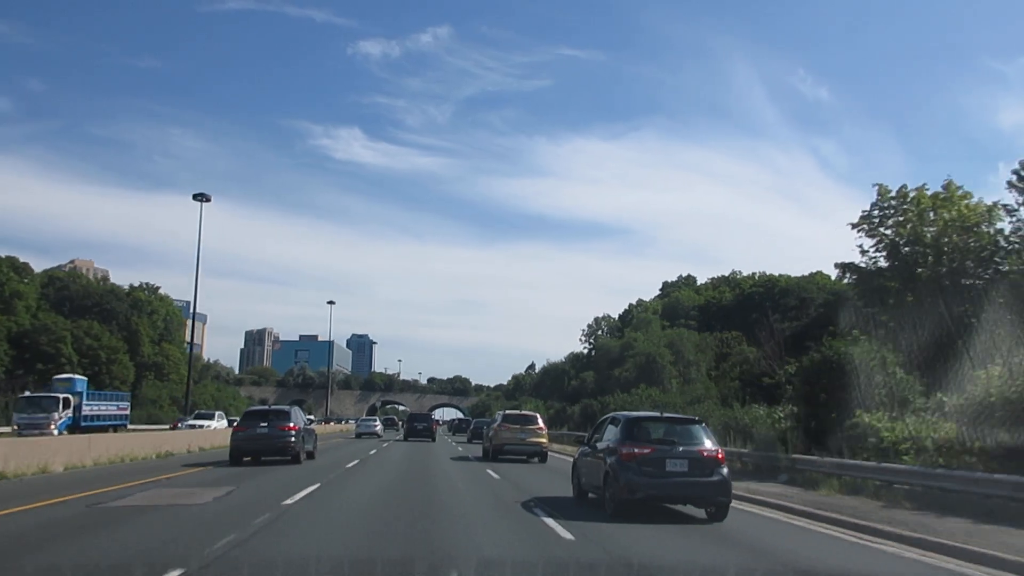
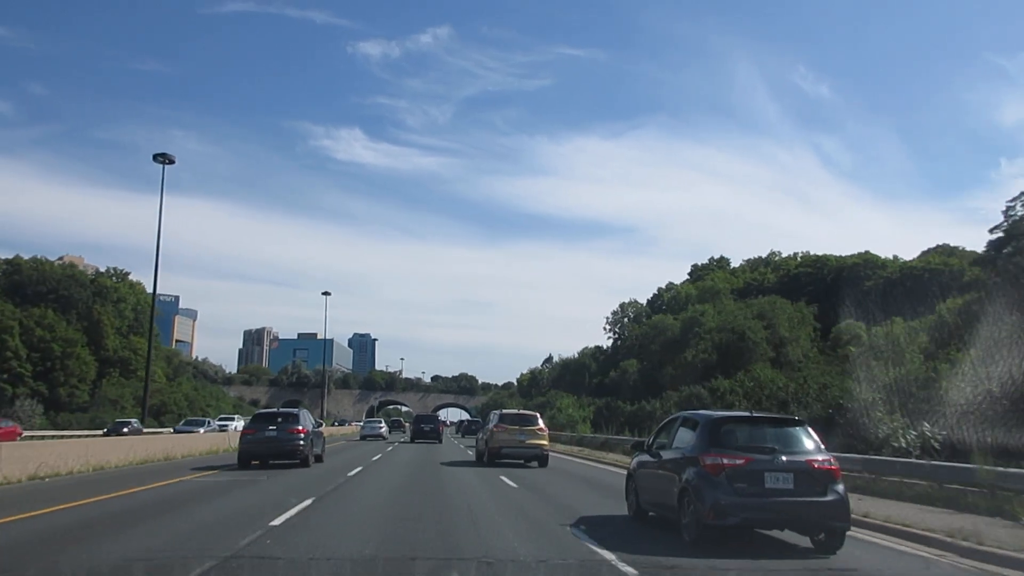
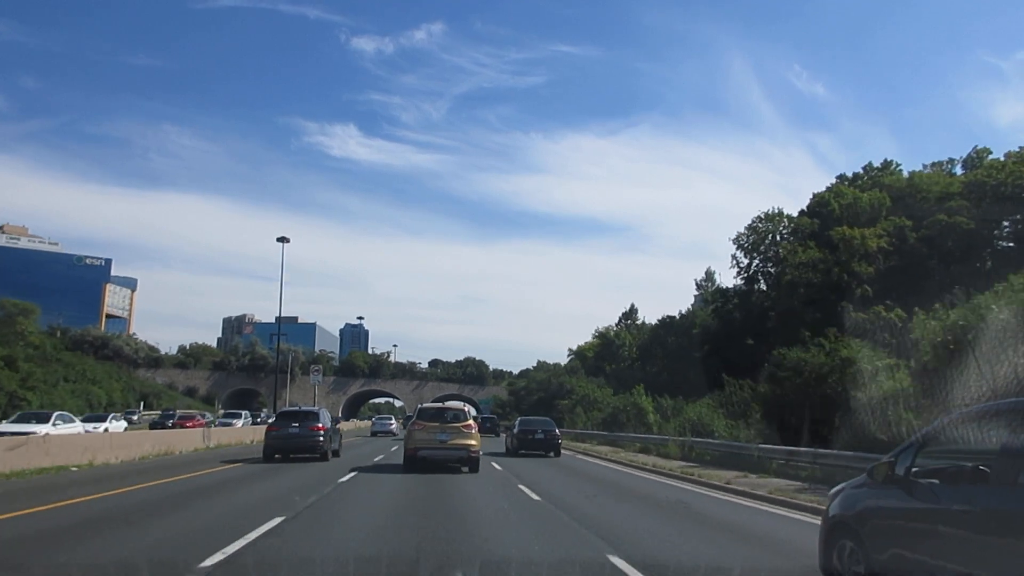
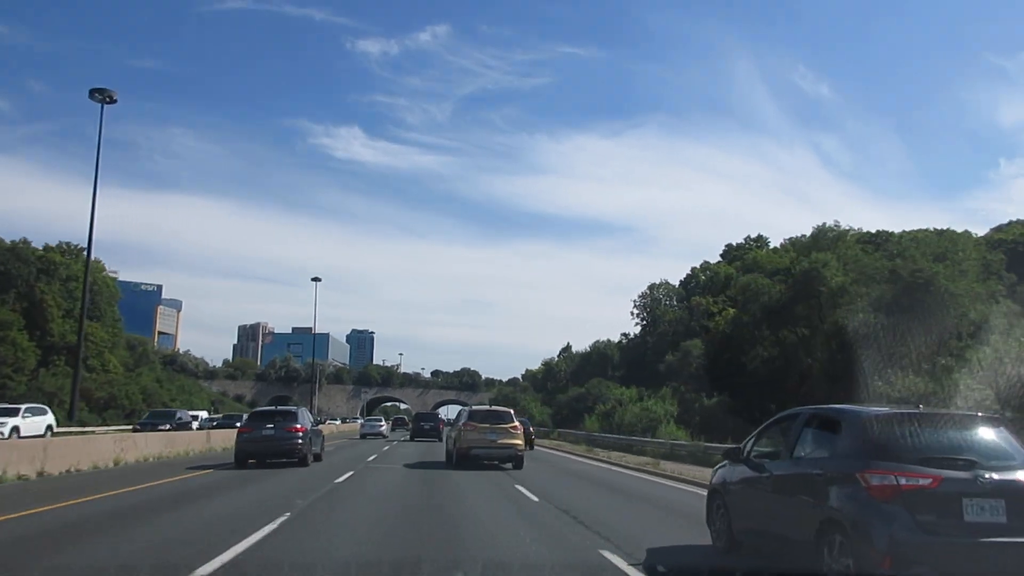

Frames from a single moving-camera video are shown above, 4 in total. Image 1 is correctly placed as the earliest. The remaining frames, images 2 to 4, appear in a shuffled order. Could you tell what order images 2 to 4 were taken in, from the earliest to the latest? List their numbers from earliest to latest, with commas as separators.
2, 4, 3
